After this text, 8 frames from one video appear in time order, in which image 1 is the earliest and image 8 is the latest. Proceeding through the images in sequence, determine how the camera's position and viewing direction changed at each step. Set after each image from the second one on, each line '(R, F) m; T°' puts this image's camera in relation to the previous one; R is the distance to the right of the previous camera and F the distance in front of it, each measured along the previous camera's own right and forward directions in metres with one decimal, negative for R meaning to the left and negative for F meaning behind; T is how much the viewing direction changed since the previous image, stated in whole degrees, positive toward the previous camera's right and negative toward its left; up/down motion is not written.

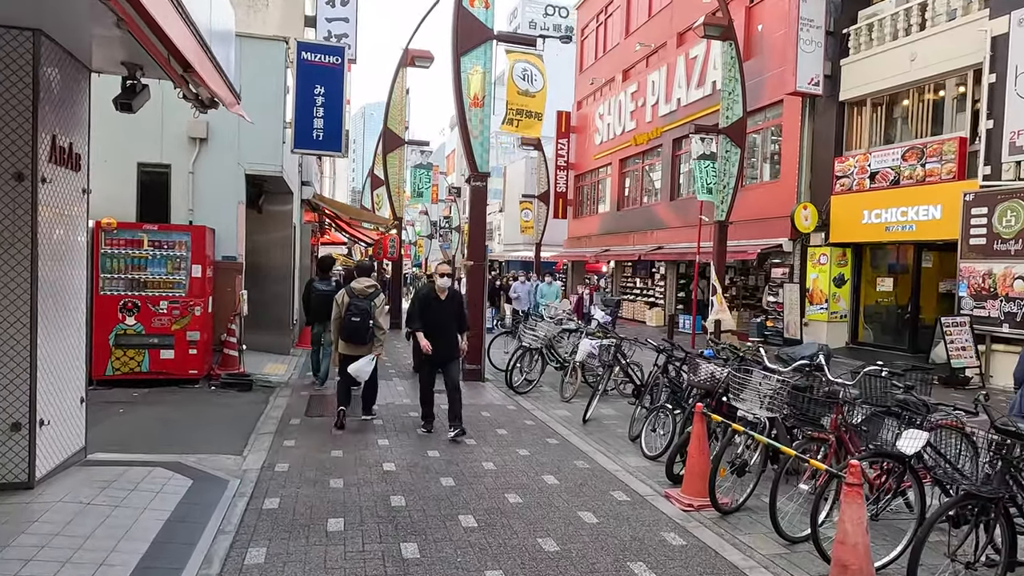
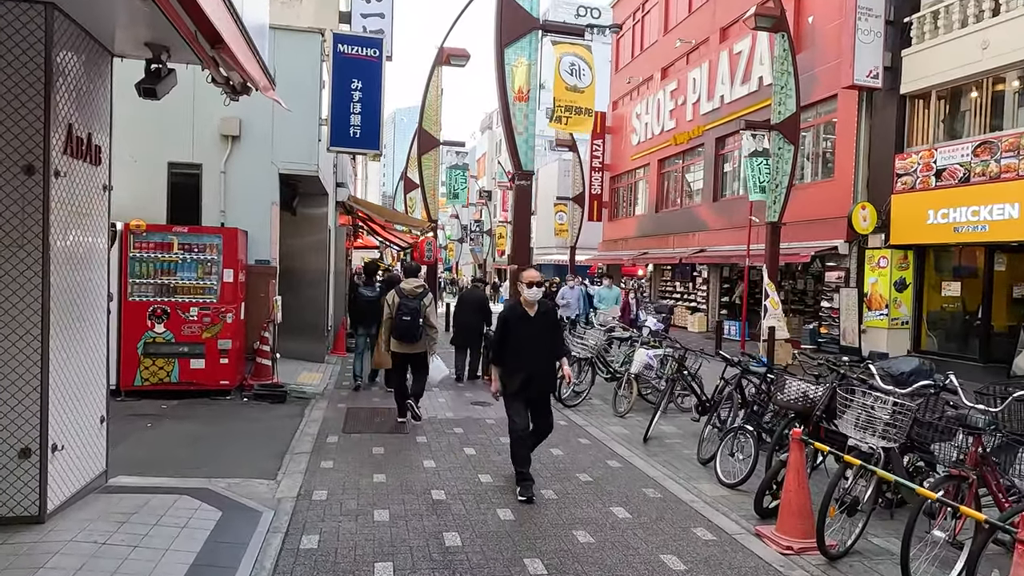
(-0.3, +0.7) m; -2°
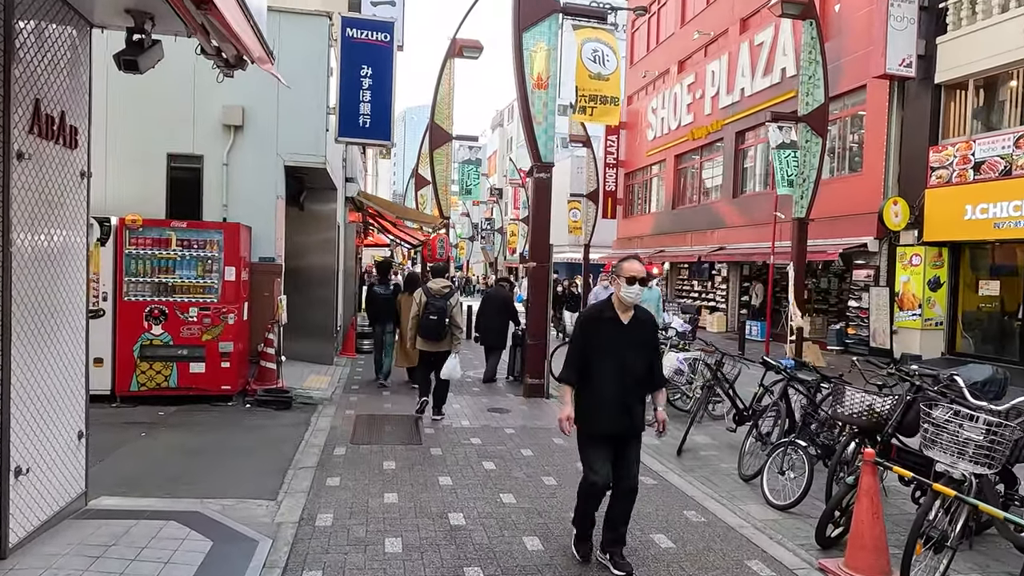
(-0.1, +0.6) m; -1°
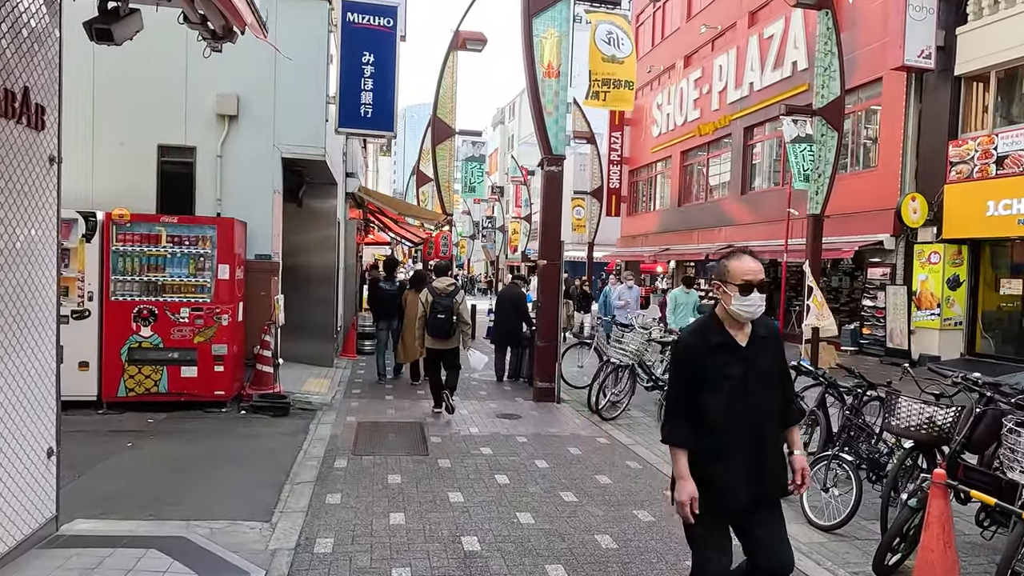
(-0.1, +0.5) m; 0°
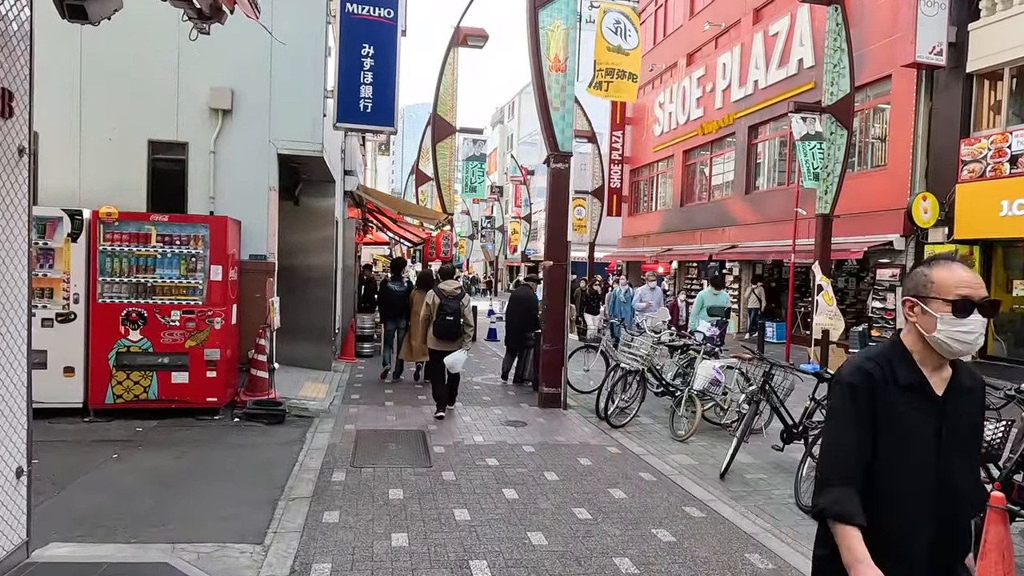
(-0.1, +0.3) m; 0°
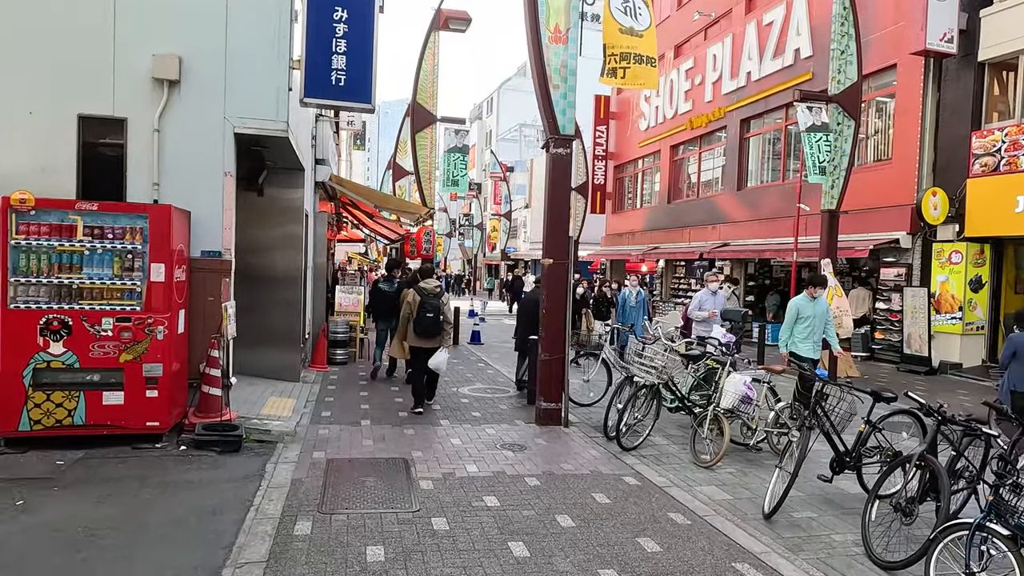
(-0.2, +1.1) m; +2°
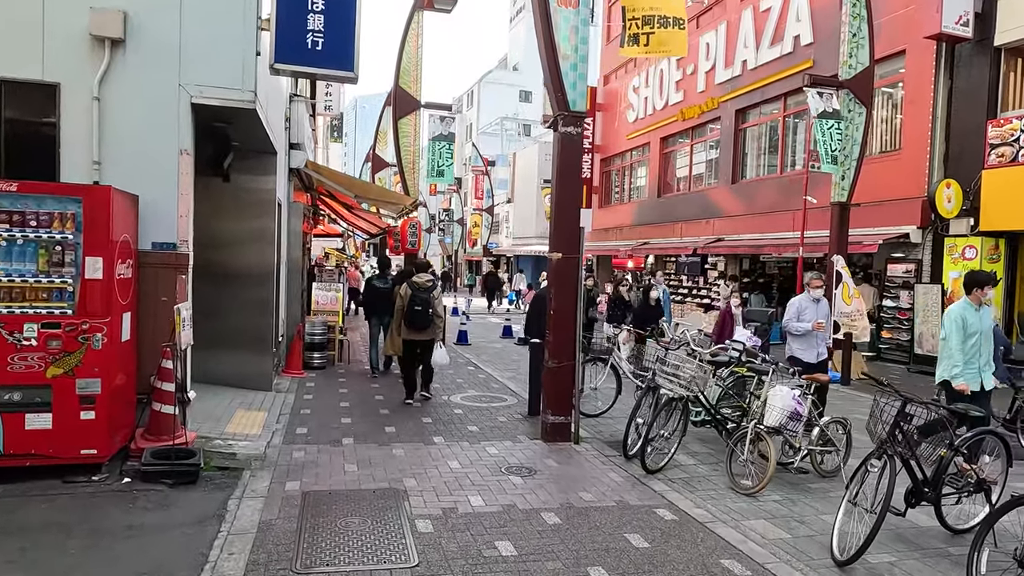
(-0.3, +1.0) m; +2°
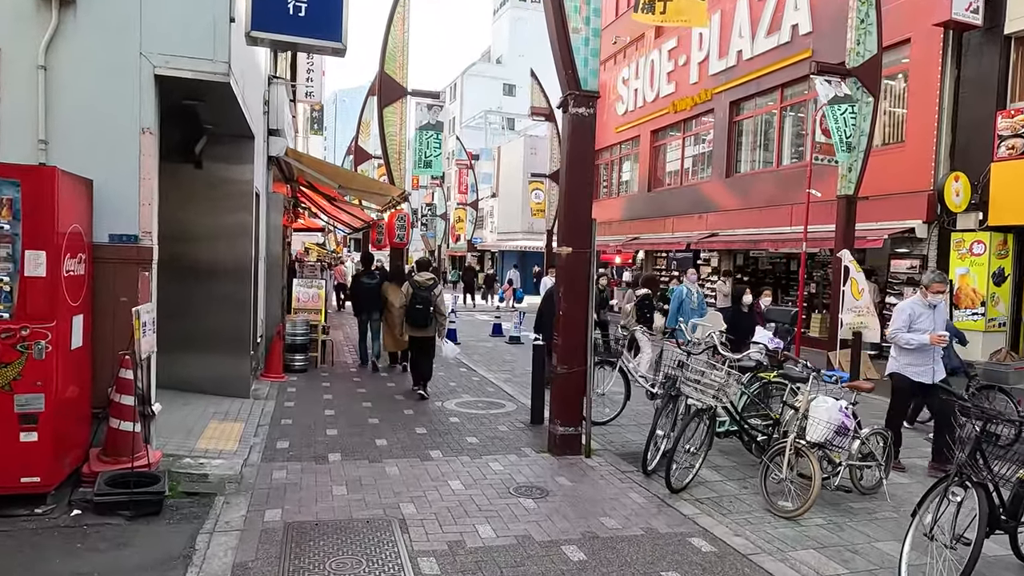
(-0.2, +0.7) m; +2°
